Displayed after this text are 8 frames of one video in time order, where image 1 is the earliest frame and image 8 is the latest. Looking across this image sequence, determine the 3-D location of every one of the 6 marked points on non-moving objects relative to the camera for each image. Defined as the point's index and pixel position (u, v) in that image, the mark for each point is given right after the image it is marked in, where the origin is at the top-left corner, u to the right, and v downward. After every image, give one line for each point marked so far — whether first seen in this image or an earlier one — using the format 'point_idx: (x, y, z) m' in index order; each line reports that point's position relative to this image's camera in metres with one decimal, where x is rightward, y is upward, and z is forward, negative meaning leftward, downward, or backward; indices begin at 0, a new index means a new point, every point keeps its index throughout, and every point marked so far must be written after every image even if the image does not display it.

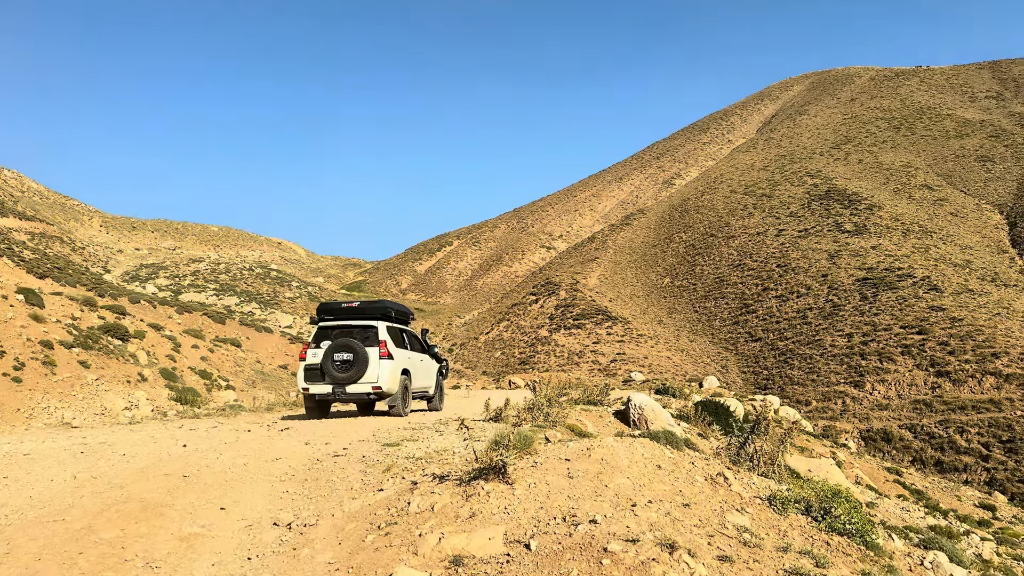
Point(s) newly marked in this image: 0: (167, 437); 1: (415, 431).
0: (-2.9, -1.3, +6.9) m
1: (-0.8, -1.2, +6.9) m
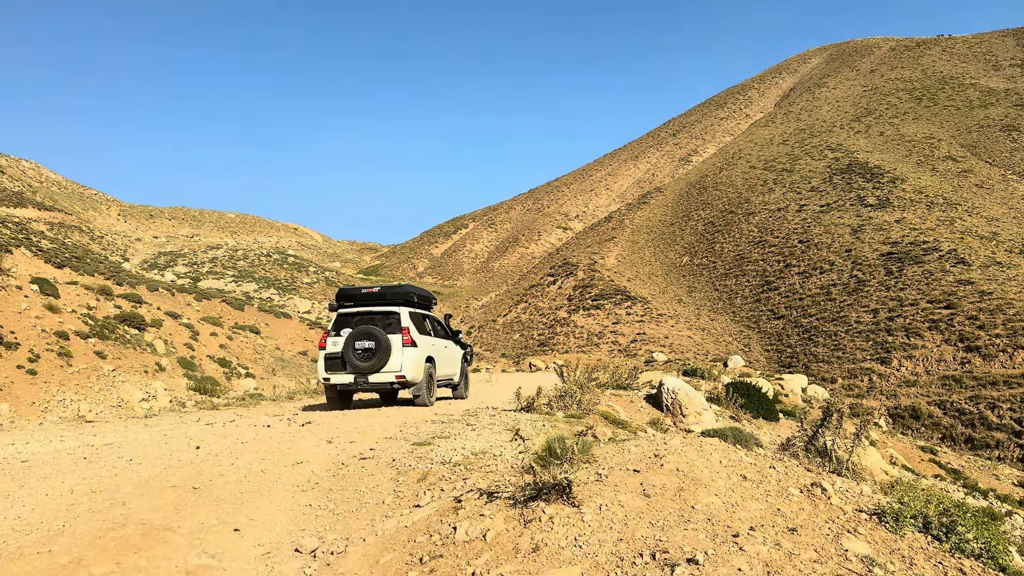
0: (-2.6, -1.2, +6.5) m
1: (-0.5, -1.1, +6.4) m
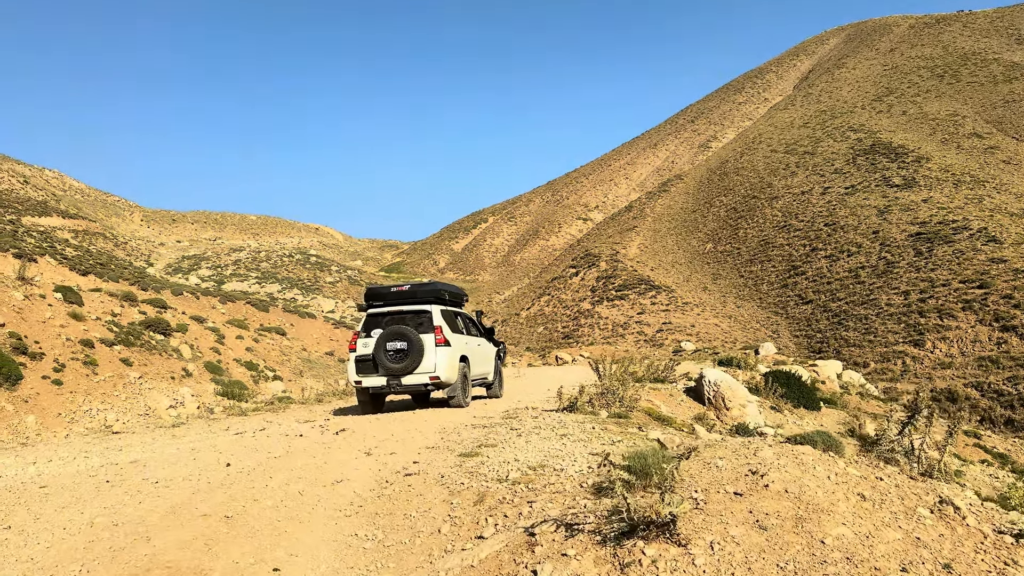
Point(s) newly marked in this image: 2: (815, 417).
0: (-2.2, -1.2, +6.2) m
1: (-0.1, -1.0, +6.0) m
2: (+5.9, -2.5, +16.2) m
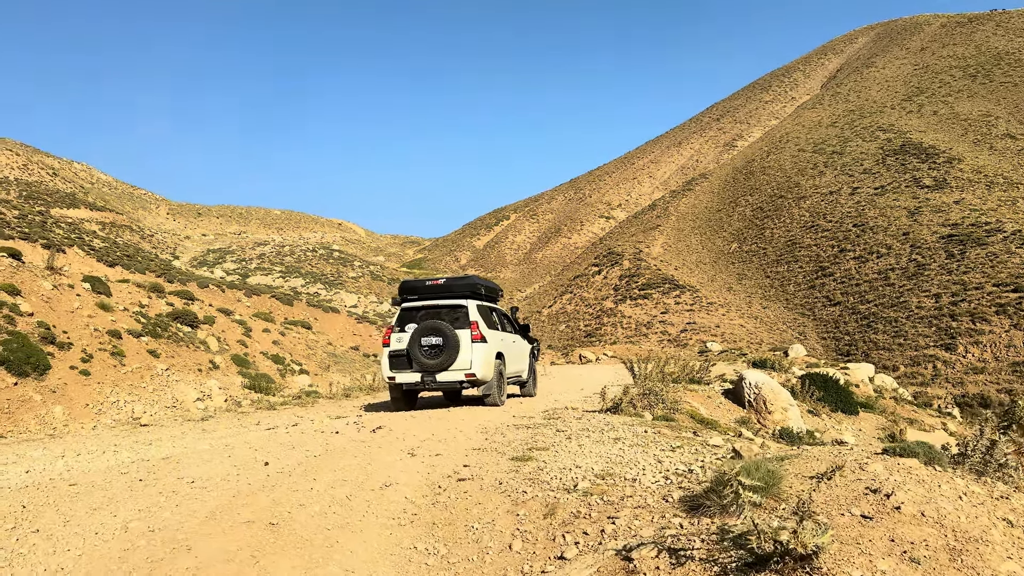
0: (-1.9, -1.1, +5.9) m
1: (+0.2, -1.0, +5.7) m
2: (+6.4, -2.5, +15.8) m
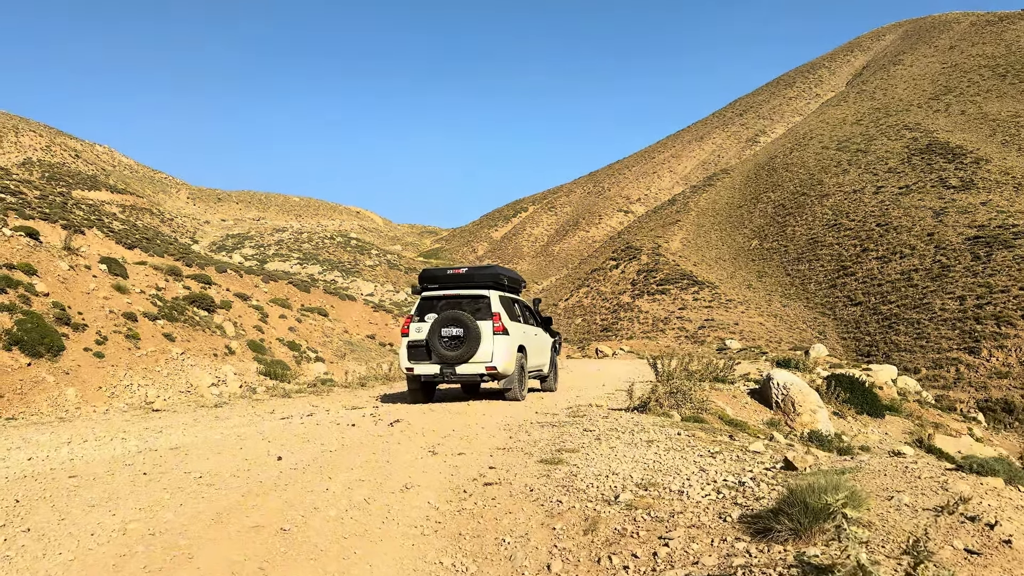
0: (-1.8, -1.0, +5.6) m
1: (+0.4, -0.9, +5.4) m
2: (+6.8, -2.5, +15.4) m
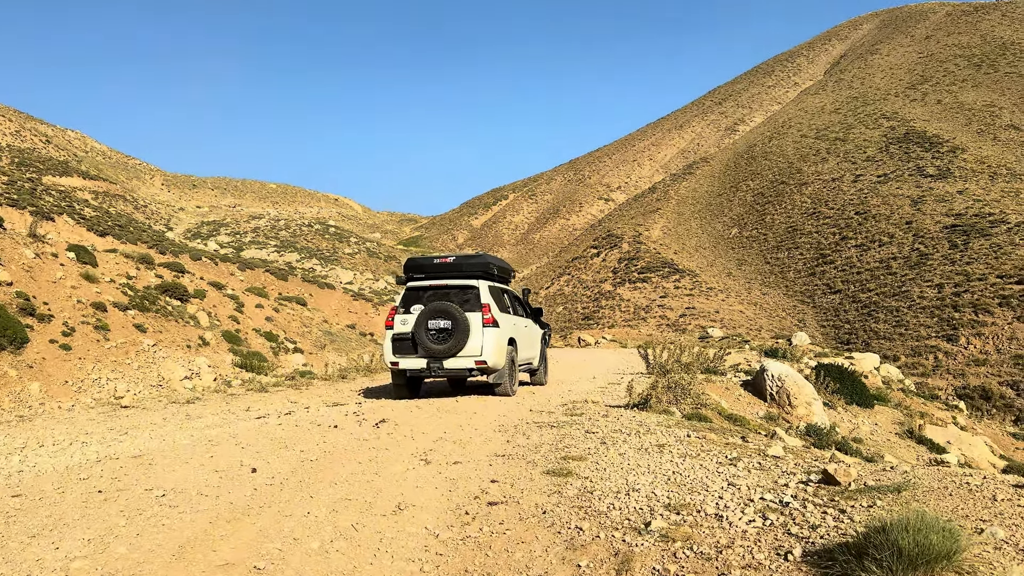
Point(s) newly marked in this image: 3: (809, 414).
0: (-1.8, -1.0, +5.2) m
1: (+0.3, -0.9, +5.0) m
2: (+6.5, -2.3, +15.1) m
3: (+3.7, -1.6, +10.4) m
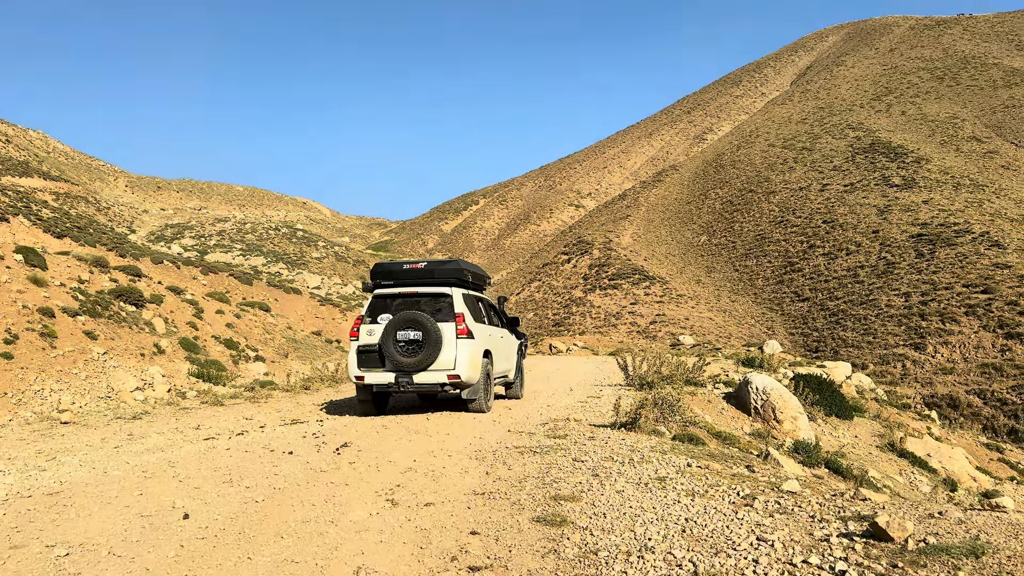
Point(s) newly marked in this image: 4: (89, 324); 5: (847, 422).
0: (-1.9, -1.0, +4.5) m
1: (+0.2, -0.9, +4.4) m
2: (+6.0, -2.5, +14.8) m
3: (+3.4, -1.7, +9.9) m
4: (-7.2, -0.6, +14.1) m
5: (+6.1, -2.4, +15.1) m
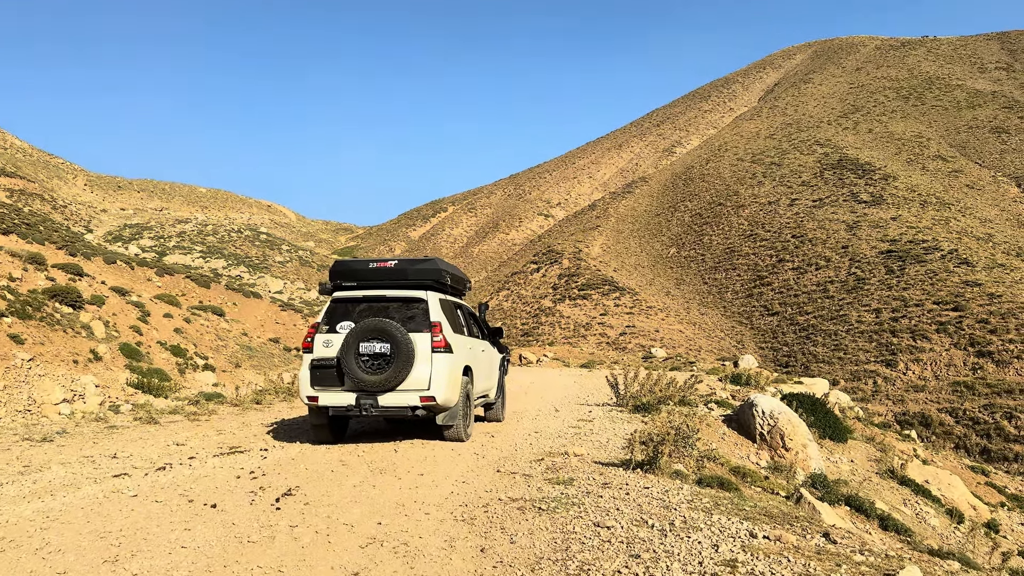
0: (-1.9, -1.0, +3.3) m
1: (+0.2, -1.0, +3.2) m
2: (+5.6, -2.7, +13.8) m
3: (+3.2, -1.8, +8.8) m
4: (-7.5, -0.6, +12.6) m
5: (+5.7, -2.7, +14.1) m
